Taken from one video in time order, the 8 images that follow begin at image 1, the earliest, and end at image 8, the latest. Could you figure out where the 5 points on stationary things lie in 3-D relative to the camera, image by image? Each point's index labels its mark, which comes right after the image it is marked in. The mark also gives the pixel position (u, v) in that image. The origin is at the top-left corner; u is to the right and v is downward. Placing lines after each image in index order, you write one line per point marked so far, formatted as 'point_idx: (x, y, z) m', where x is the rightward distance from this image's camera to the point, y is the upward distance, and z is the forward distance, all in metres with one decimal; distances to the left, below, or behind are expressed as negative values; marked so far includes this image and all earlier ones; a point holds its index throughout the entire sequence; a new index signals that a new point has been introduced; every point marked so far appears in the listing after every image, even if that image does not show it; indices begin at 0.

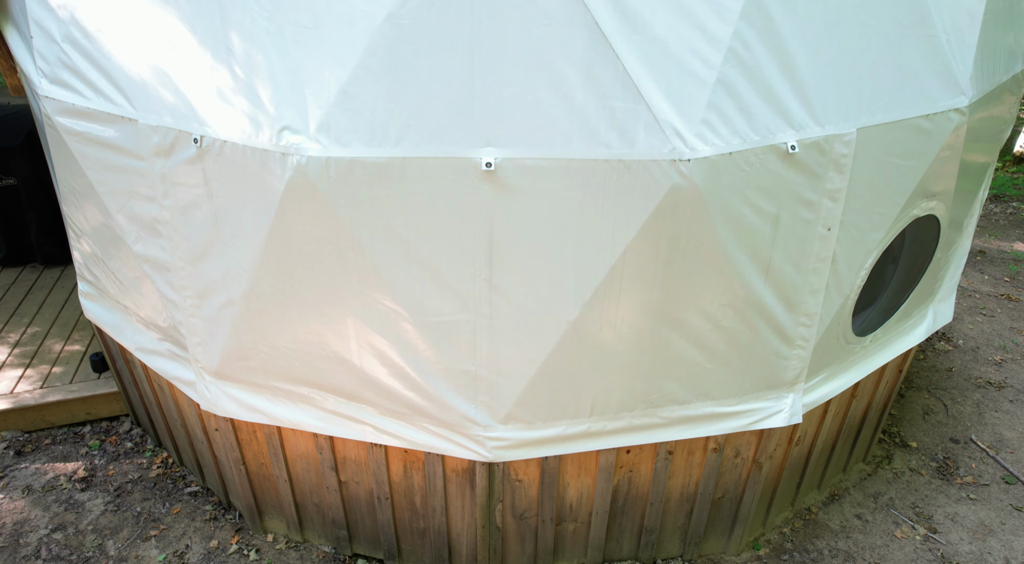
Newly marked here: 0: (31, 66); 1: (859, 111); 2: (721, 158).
0: (-3.2, +1.4, +4.3) m
1: (+2.0, +1.0, +3.7) m
2: (+1.1, +0.7, +3.4) m
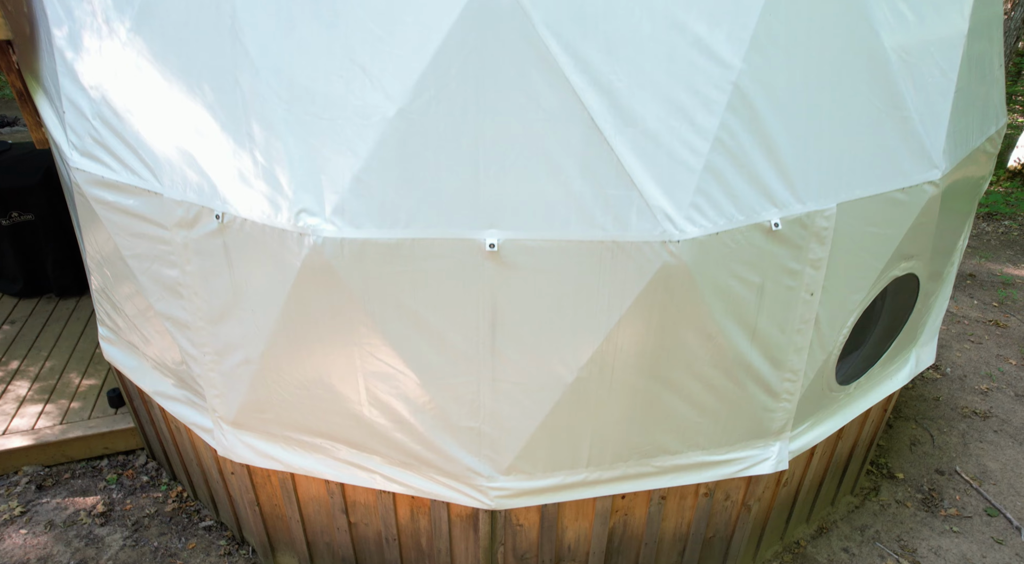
0: (-3.2, +1.0, +4.5) m
1: (+2.0, +0.6, +3.9) m
2: (+1.1, +0.3, +3.7) m
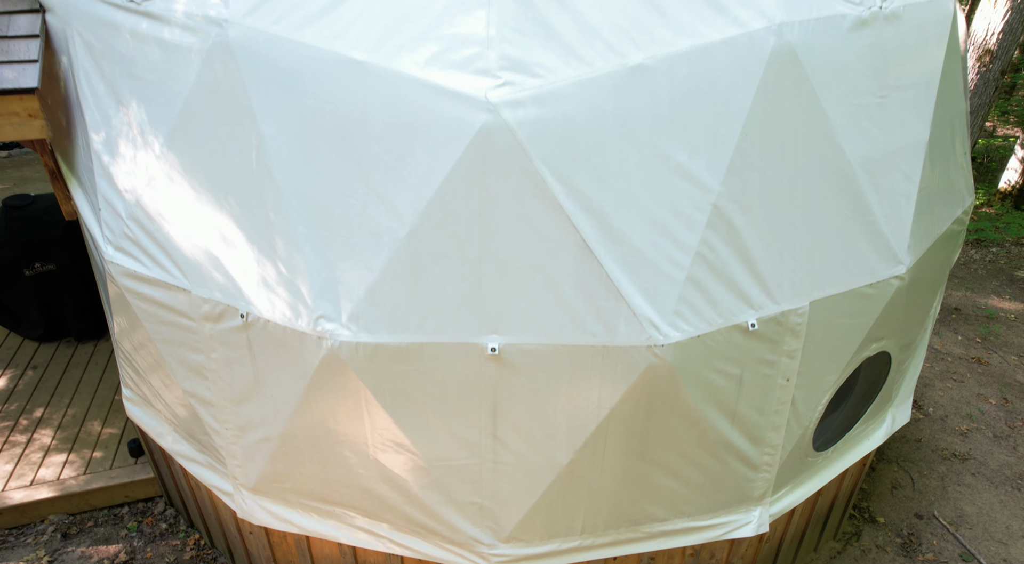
0: (-3.2, +0.4, +4.9) m
1: (+2.0, 0.0, +4.3) m
2: (+1.1, -0.4, +4.0) m
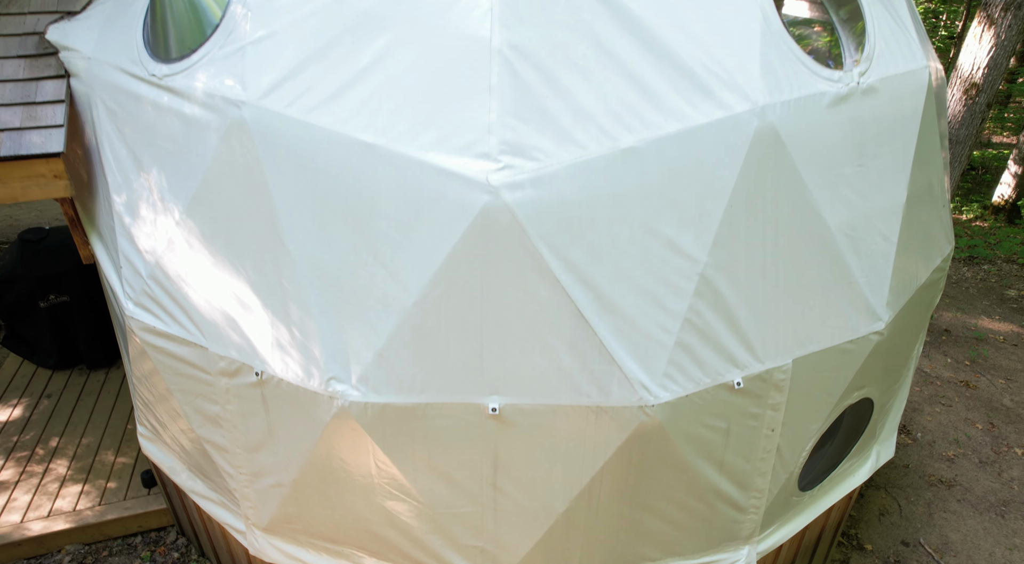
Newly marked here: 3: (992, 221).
0: (-3.2, 0.0, +5.2) m
1: (+2.0, -0.5, +4.5) m
2: (+1.1, -0.8, +4.3) m
3: (+14.8, +1.9, +19.4) m
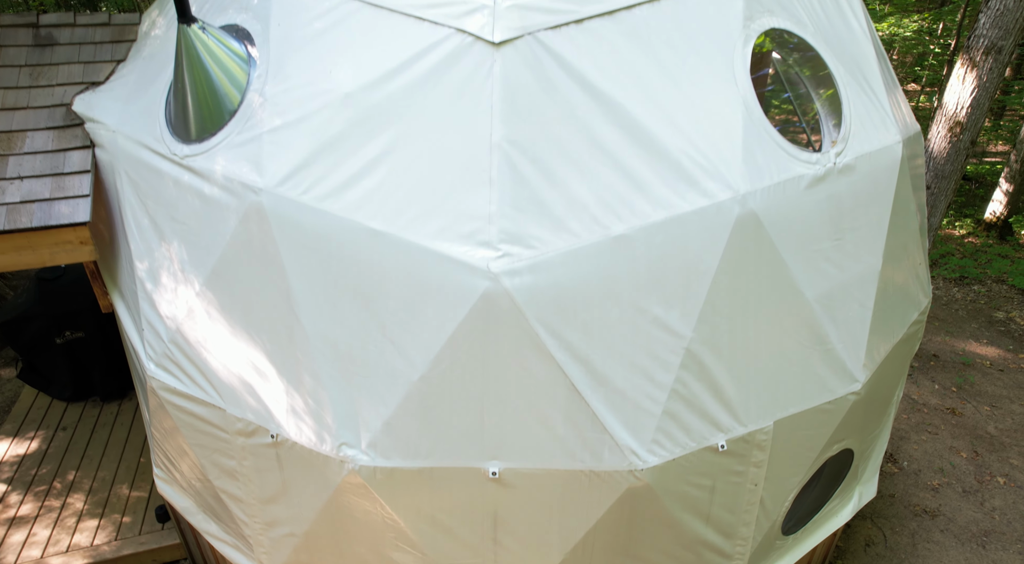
0: (-3.2, -0.5, +5.5) m
1: (+2.0, -1.0, +4.9) m
2: (+1.1, -1.3, +4.6) m
3: (+14.8, +1.4, +19.7) m
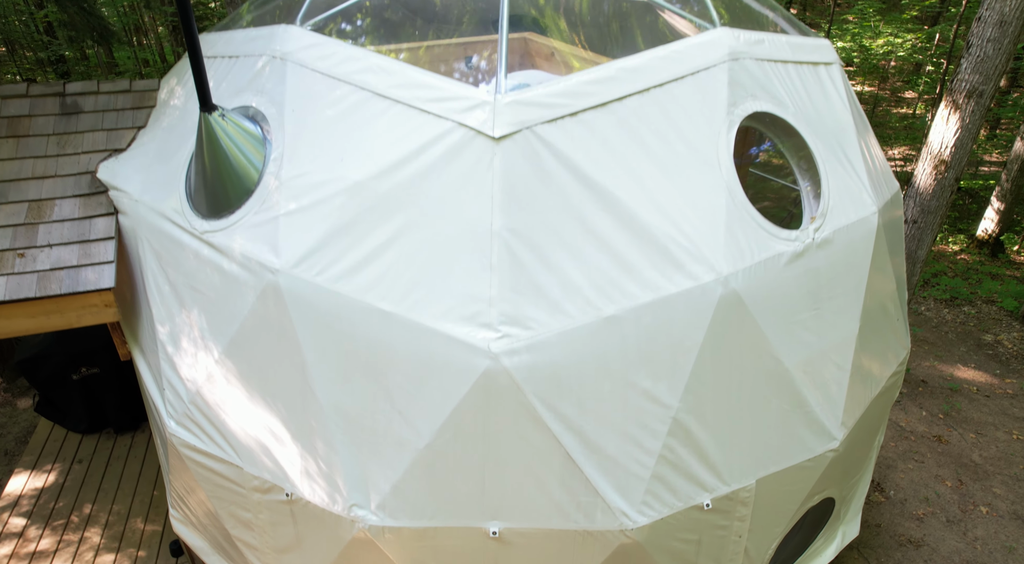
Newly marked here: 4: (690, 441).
0: (-3.2, -1.1, +5.8) m
1: (+2.0, -1.5, +5.2) m
2: (+1.1, -1.9, +4.9) m
3: (+14.7, +0.9, +20.1) m
4: (+1.4, -1.2, +4.9) m
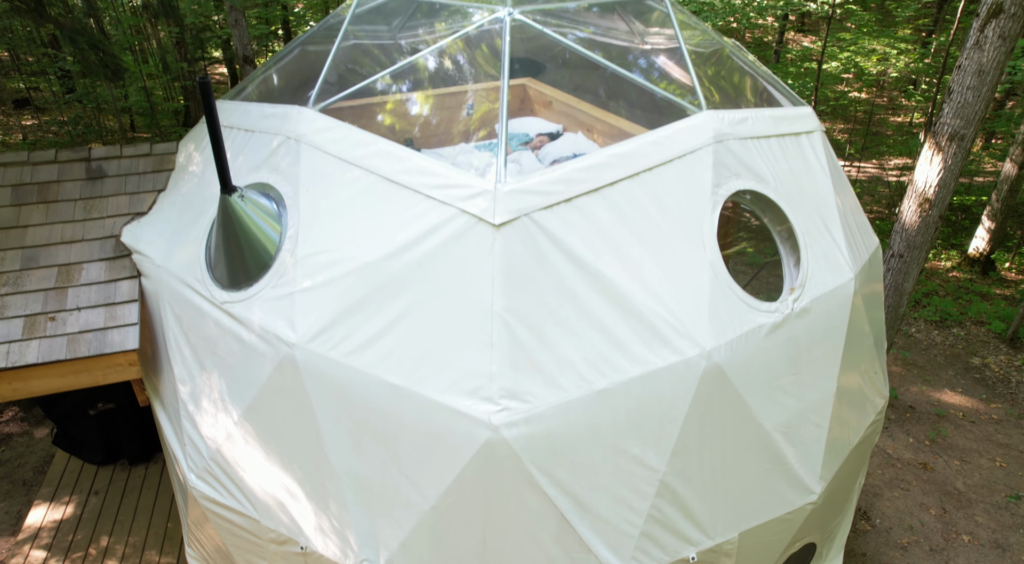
0: (-3.3, -1.7, +6.2) m
1: (+2.0, -2.1, +5.6) m
2: (+1.1, -2.5, +5.3) m
3: (+14.7, +0.3, +20.4) m
4: (+1.4, -1.8, +5.3) m
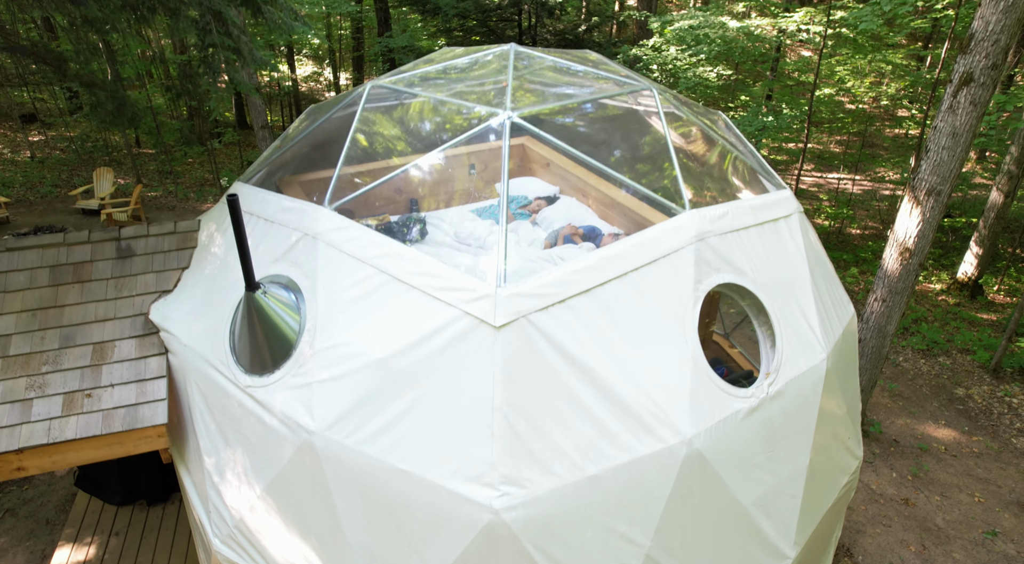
0: (-3.3, -2.5, +6.7) m
1: (+2.0, -3.0, +6.1) m
2: (+1.1, -3.3, +5.8) m
3: (+14.7, -0.6, +21.0) m
4: (+1.4, -2.7, +5.8) m
